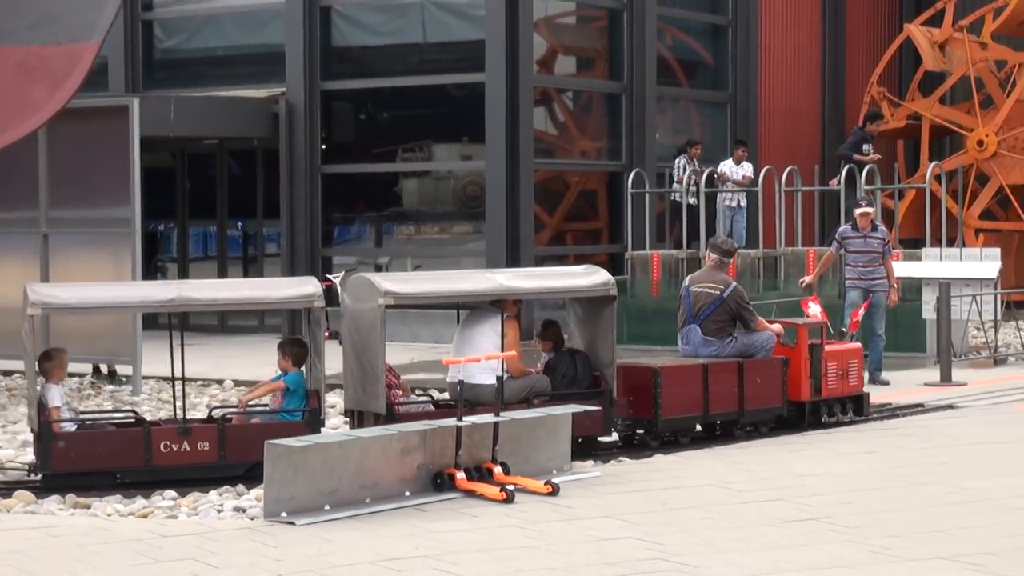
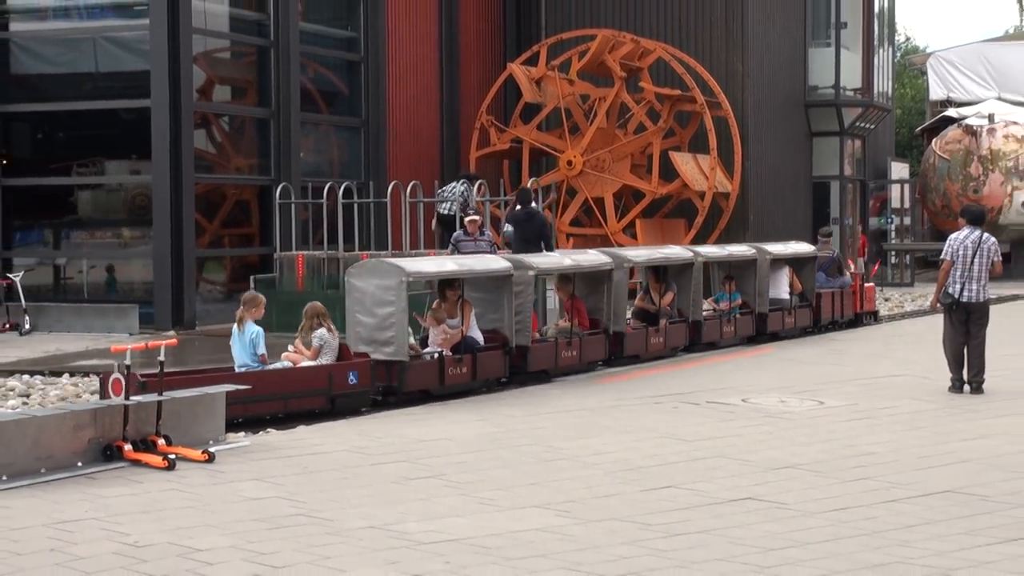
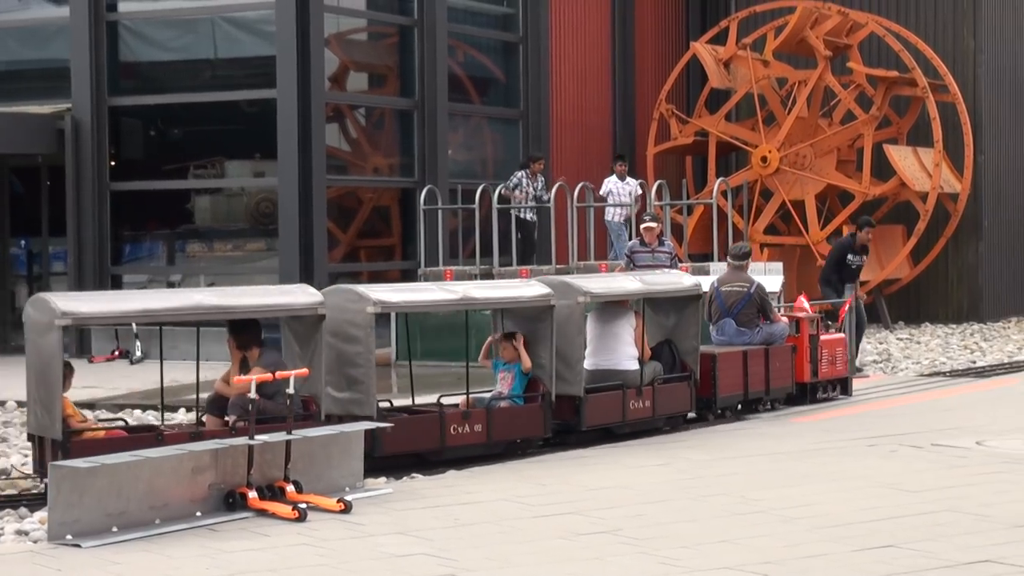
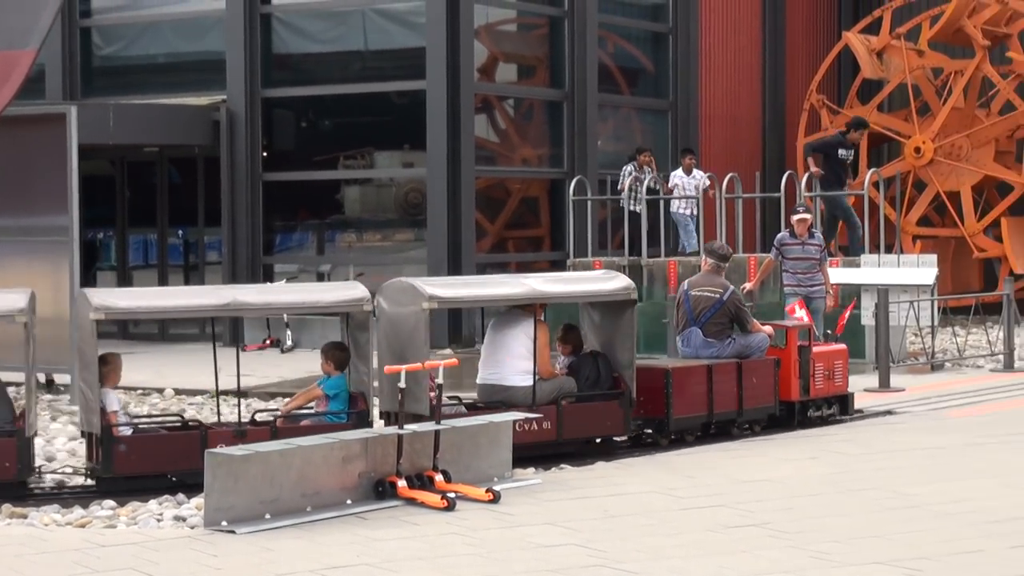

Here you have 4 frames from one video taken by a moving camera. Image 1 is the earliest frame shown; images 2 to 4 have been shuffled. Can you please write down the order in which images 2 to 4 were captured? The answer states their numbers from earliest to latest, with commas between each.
4, 3, 2
